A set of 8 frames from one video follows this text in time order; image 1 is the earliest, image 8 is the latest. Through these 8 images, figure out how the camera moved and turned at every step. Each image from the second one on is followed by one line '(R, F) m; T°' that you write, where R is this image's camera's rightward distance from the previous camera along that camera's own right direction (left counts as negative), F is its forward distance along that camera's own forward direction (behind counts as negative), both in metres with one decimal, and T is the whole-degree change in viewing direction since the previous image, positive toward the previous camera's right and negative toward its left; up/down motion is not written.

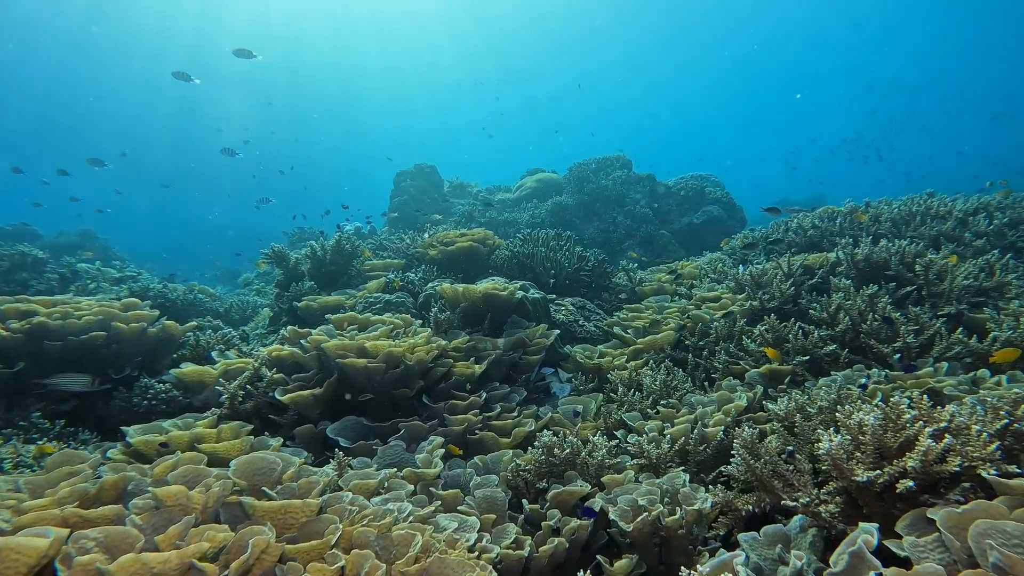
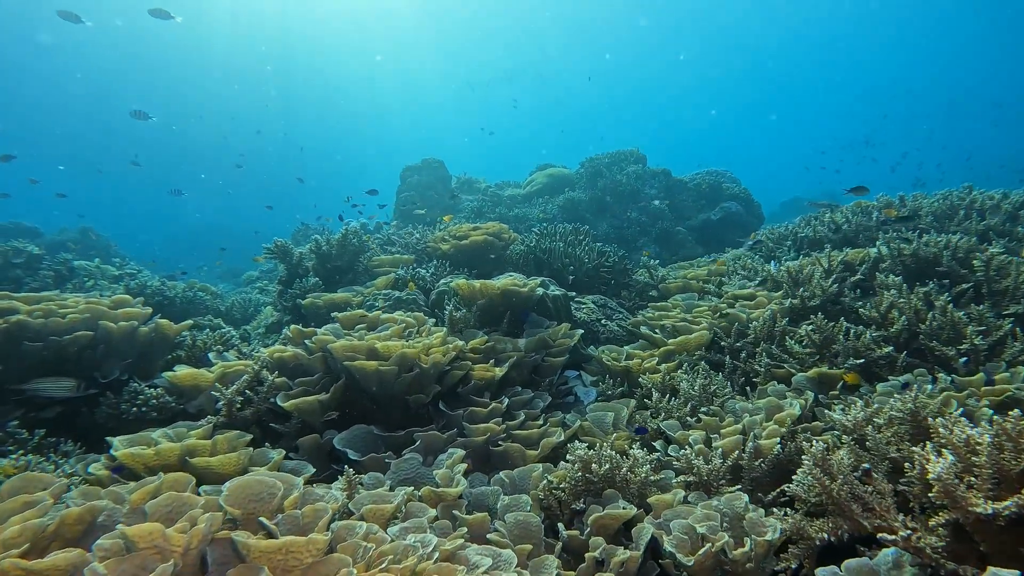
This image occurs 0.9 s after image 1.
(-0.1, +0.4) m; 0°
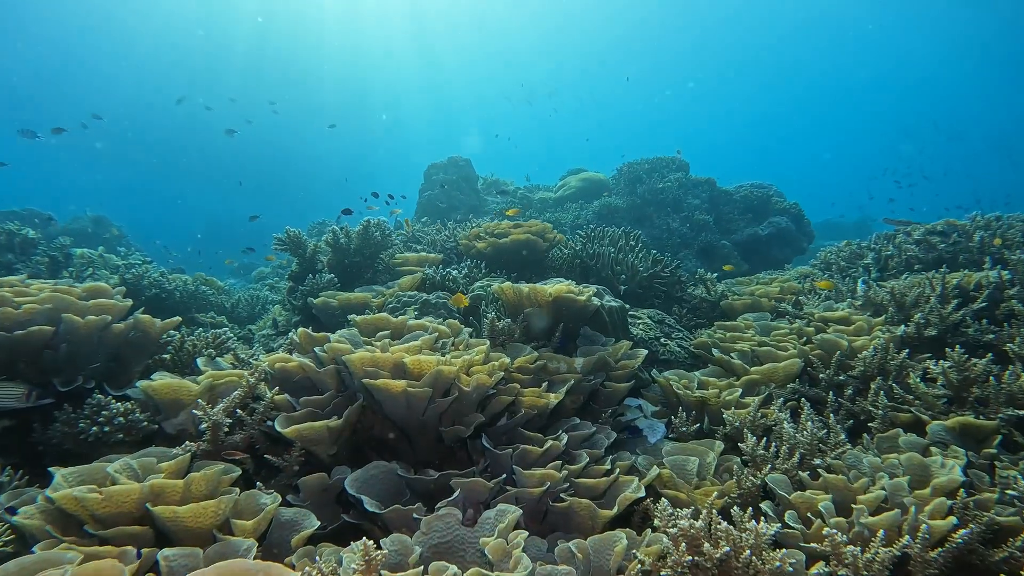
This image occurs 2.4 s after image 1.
(-0.3, +0.8) m; -1°
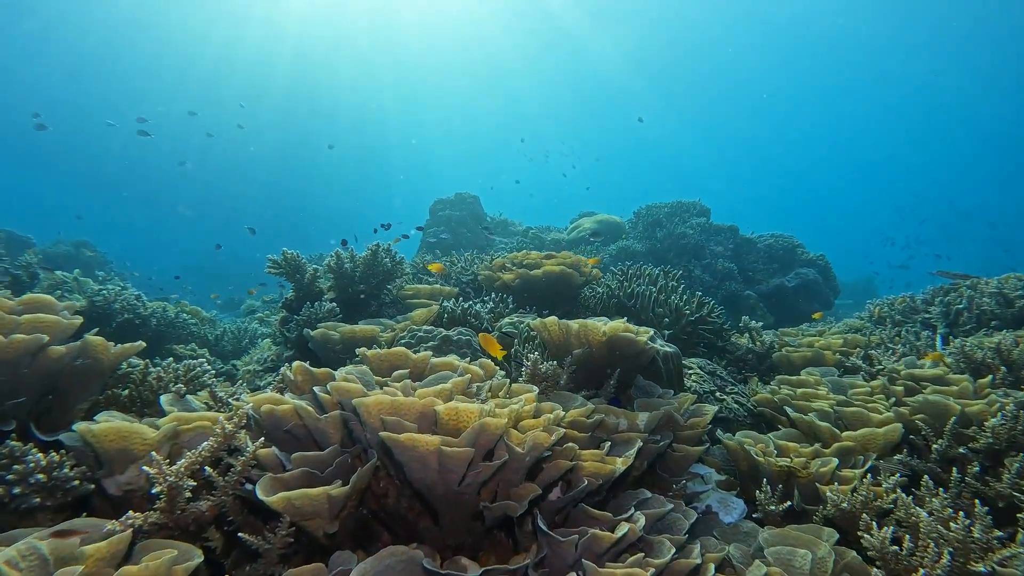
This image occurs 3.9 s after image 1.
(-0.3, +0.7) m; +1°
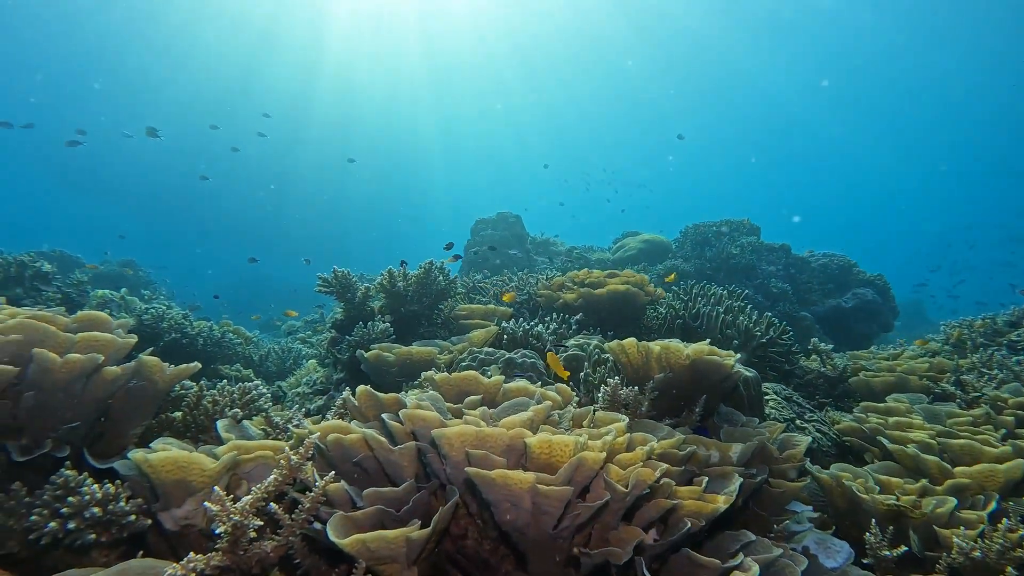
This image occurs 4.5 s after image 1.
(-0.2, +0.2) m; -3°
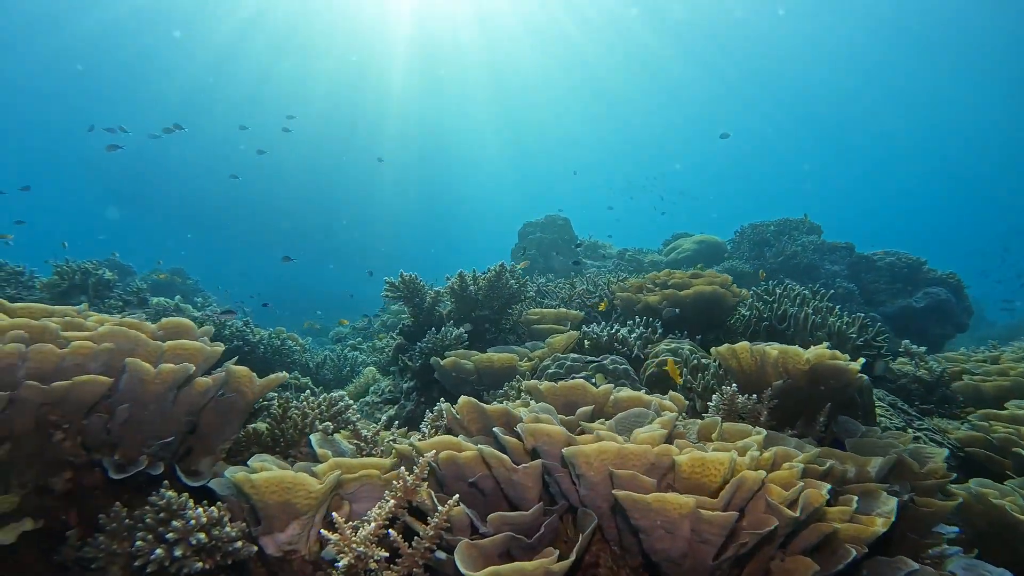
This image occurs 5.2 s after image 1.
(-0.3, +0.2) m; -3°
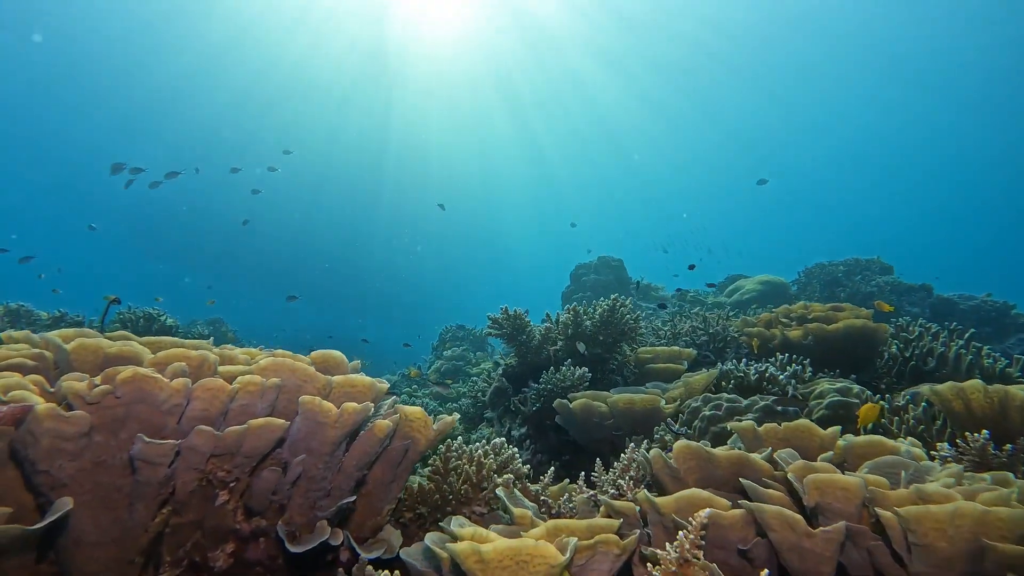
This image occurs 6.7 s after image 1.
(-0.6, +0.4) m; -1°
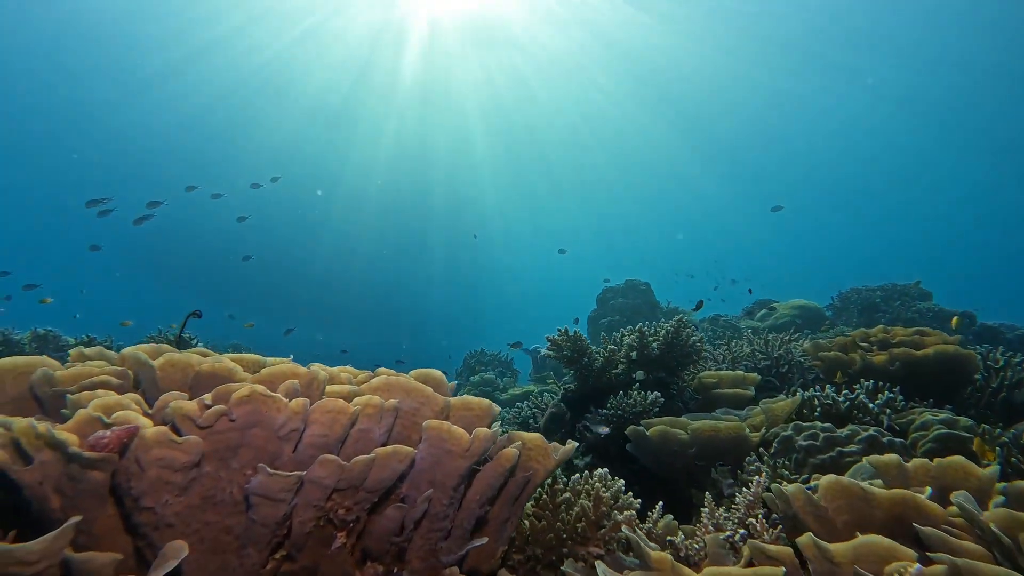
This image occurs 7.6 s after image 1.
(-0.3, +0.2) m; 0°
